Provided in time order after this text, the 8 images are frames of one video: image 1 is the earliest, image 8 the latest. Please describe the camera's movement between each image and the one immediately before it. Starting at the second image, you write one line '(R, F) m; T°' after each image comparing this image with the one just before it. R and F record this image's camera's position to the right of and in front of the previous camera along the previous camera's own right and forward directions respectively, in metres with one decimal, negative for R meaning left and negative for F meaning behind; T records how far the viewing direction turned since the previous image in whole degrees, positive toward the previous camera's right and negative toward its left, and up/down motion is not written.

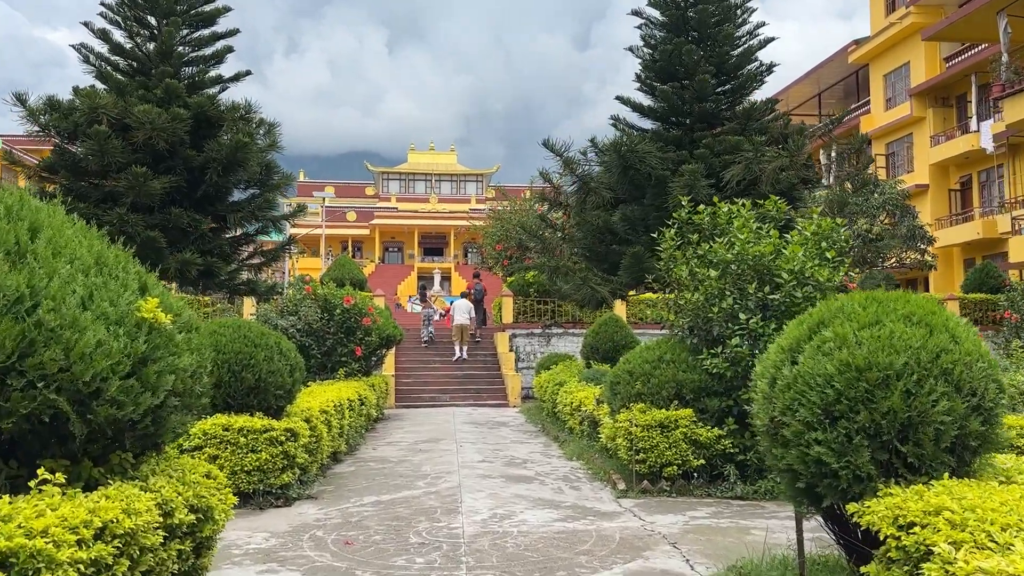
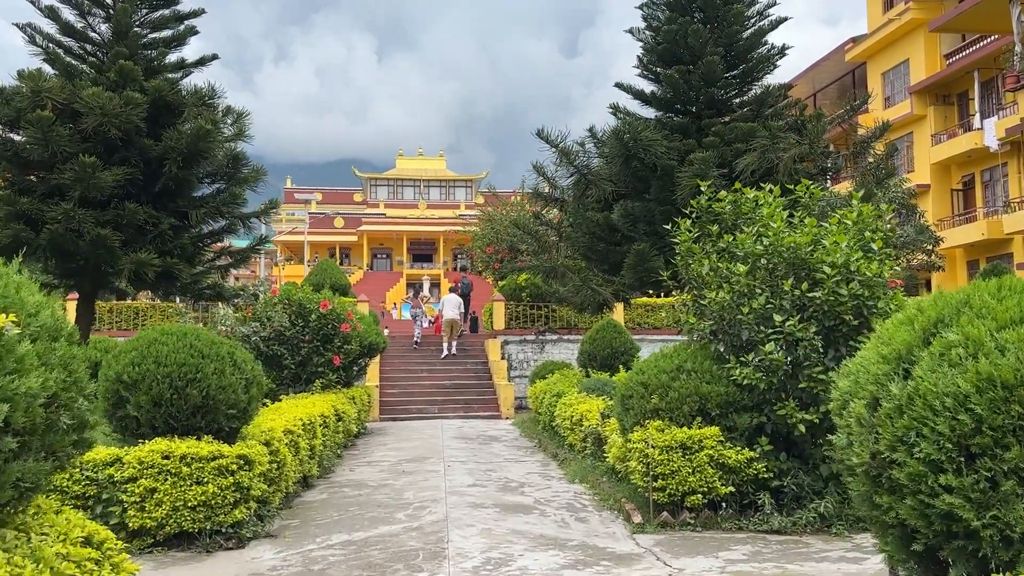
(0.0, +0.8) m; +1°
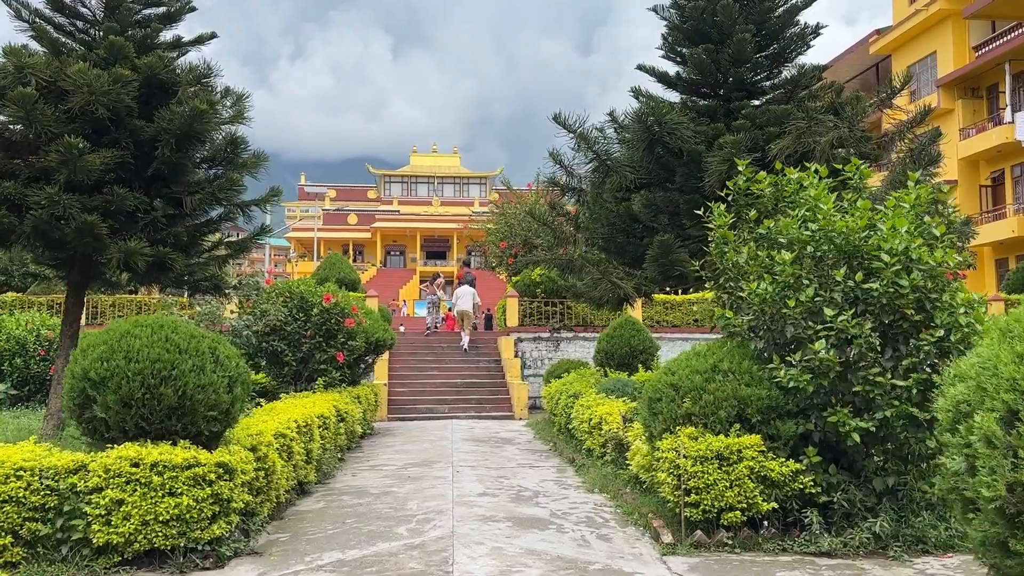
(0.0, +0.5) m; -1°
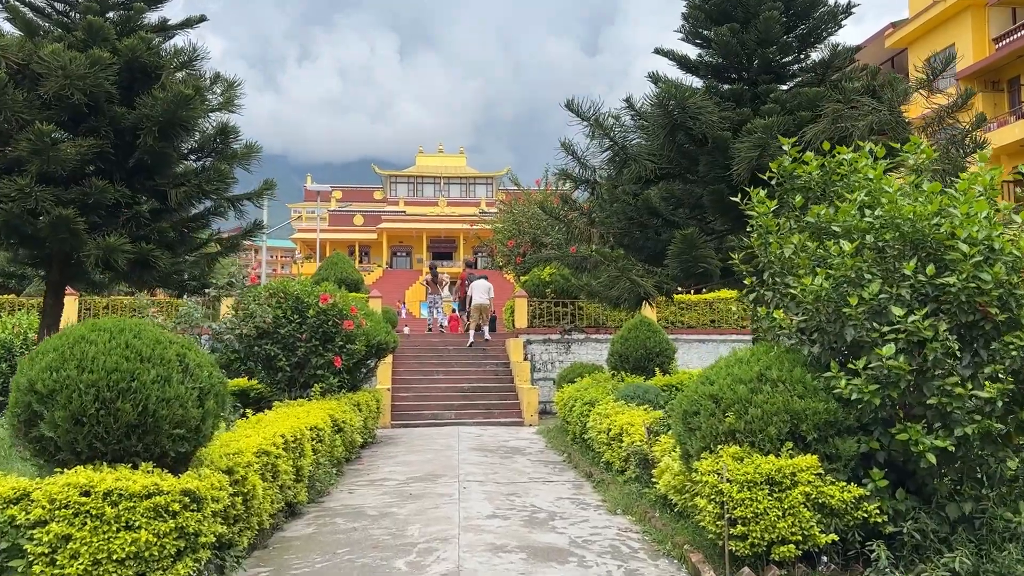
(0.0, +0.6) m; 0°
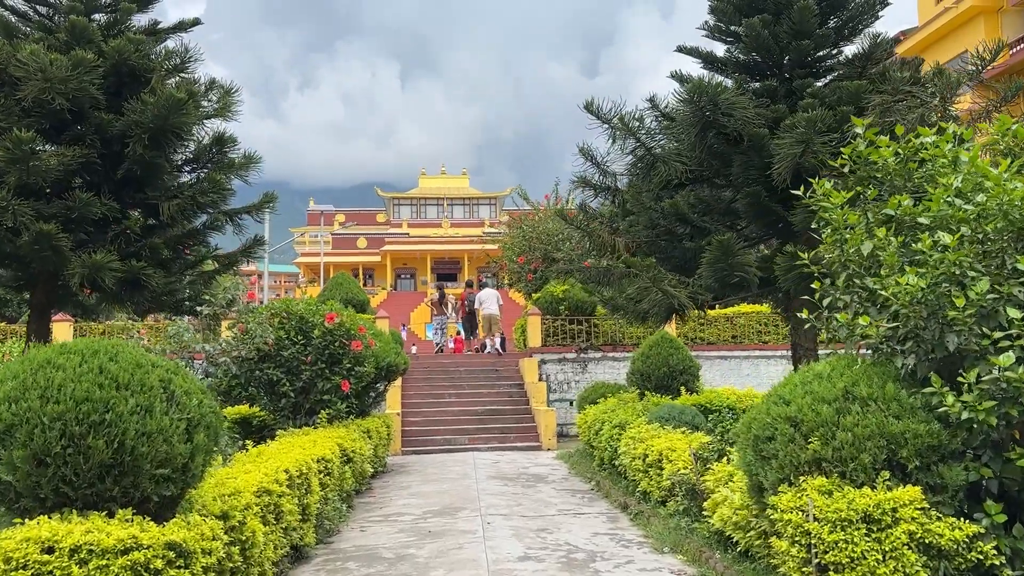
(-0.1, +0.5) m; 0°
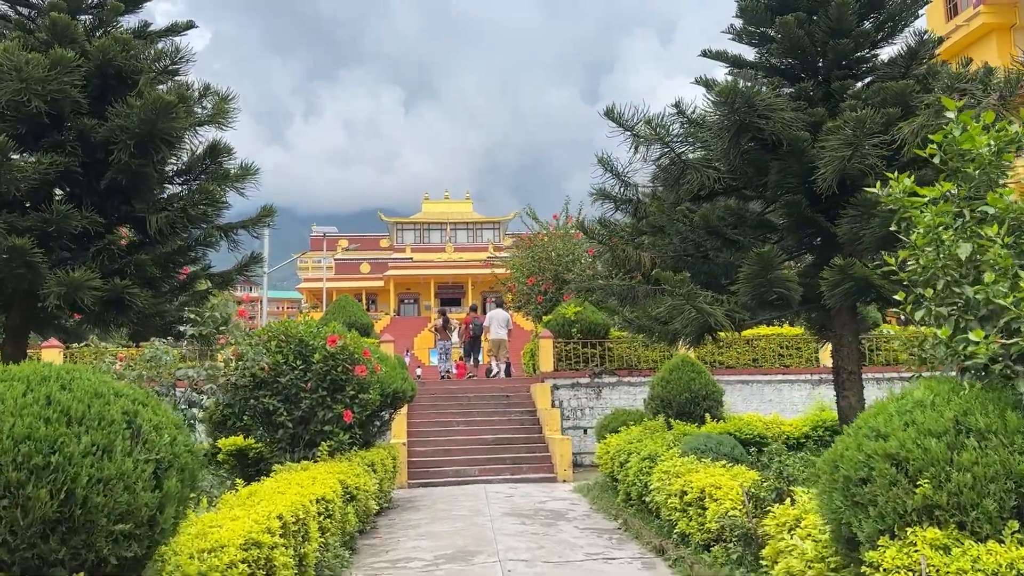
(-0.1, +0.5) m; 0°
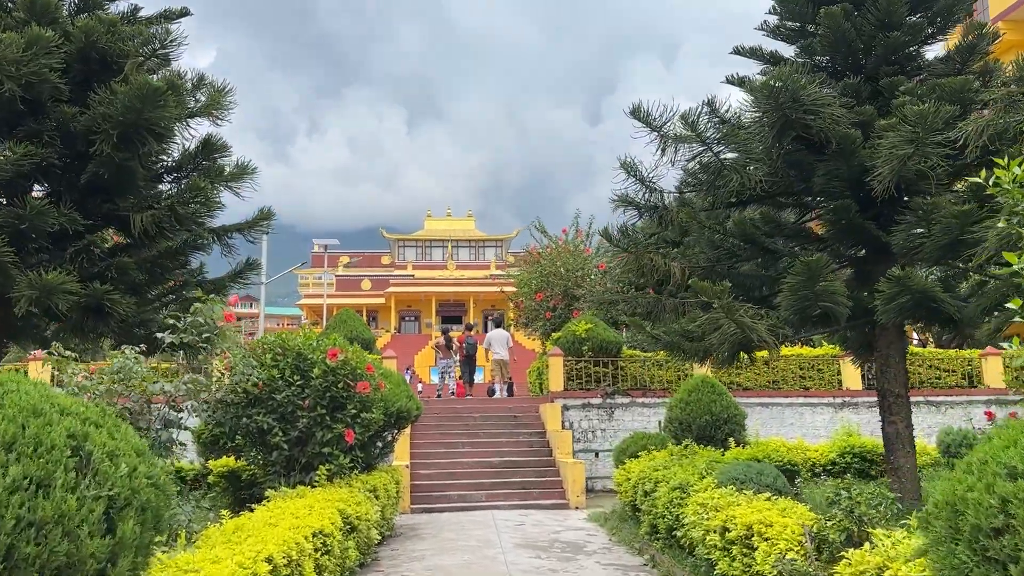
(-0.1, +0.5) m; 0°
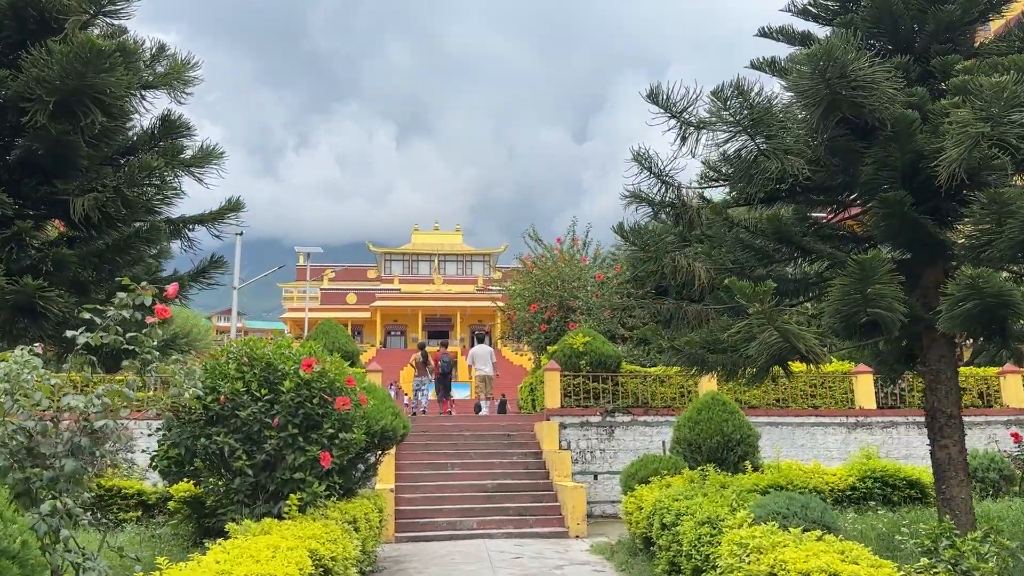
(-0.1, +0.7) m; +1°
